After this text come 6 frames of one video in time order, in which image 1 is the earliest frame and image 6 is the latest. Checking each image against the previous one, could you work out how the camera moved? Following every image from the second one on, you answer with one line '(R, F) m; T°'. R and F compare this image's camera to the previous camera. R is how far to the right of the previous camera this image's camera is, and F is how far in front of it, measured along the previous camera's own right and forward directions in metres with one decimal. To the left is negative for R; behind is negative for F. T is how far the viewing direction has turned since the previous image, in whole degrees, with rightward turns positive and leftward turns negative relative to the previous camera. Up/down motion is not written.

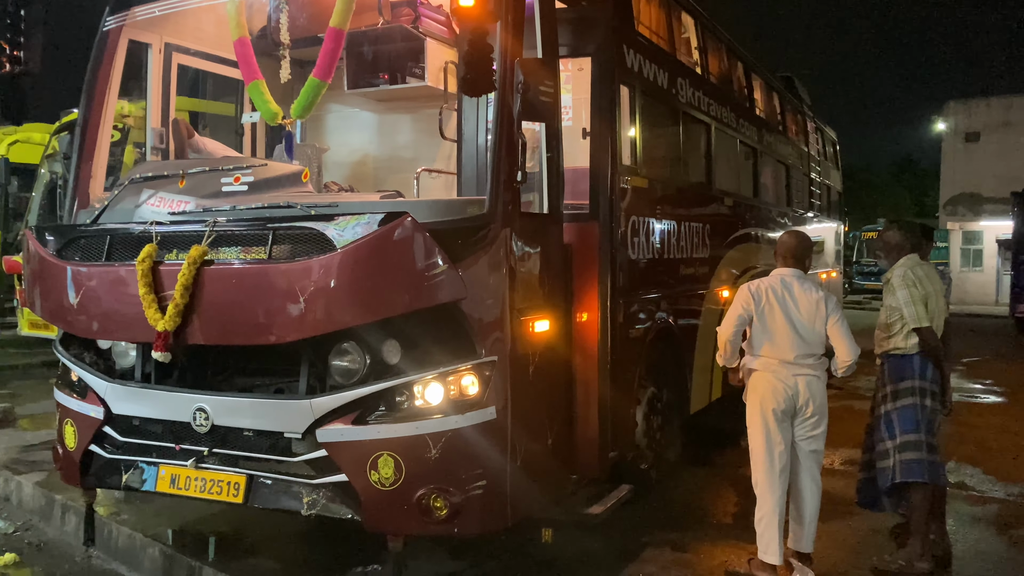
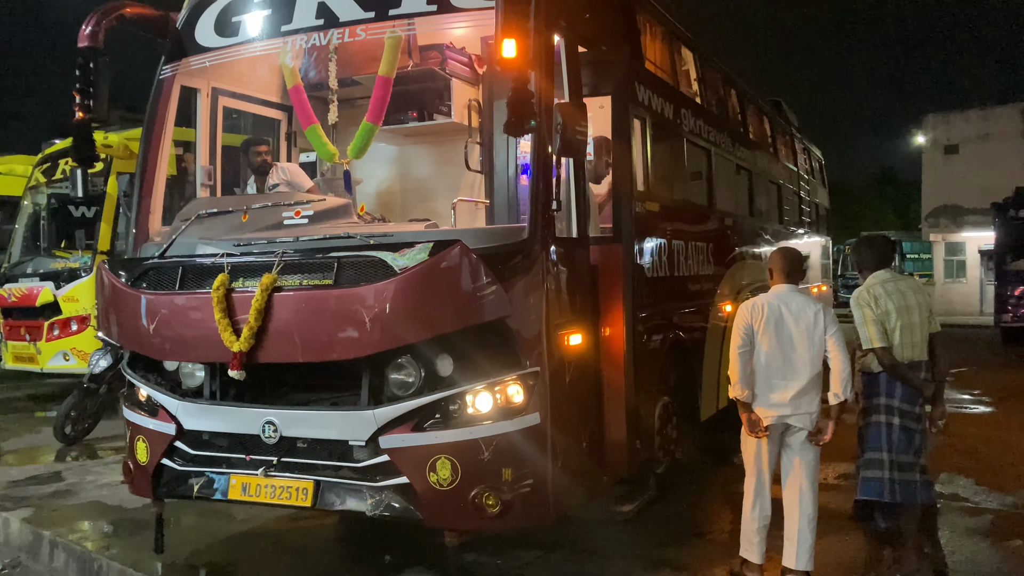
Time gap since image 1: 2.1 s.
(-0.2, -0.4) m; +1°
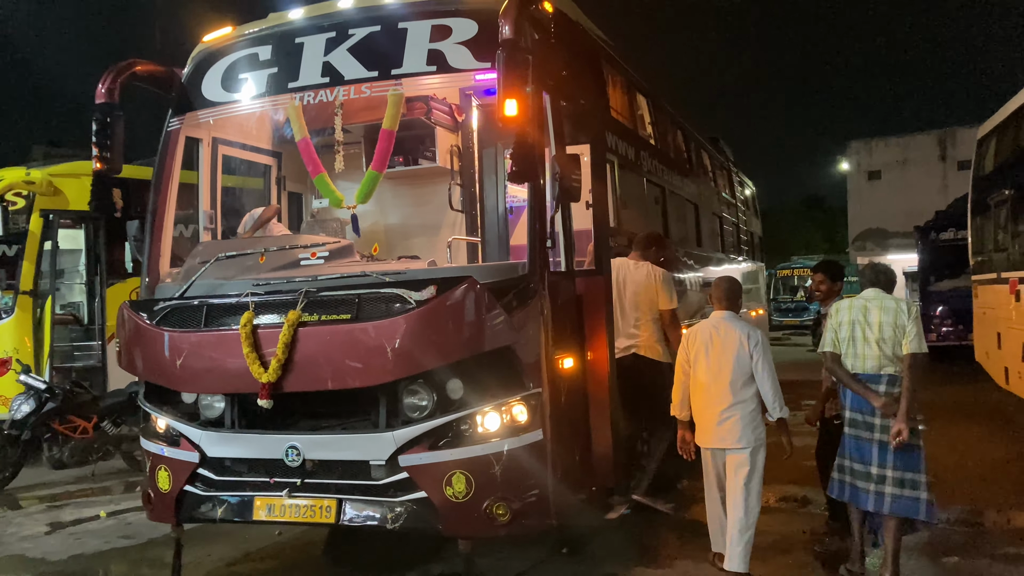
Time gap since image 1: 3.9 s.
(-0.3, -0.4) m; +4°
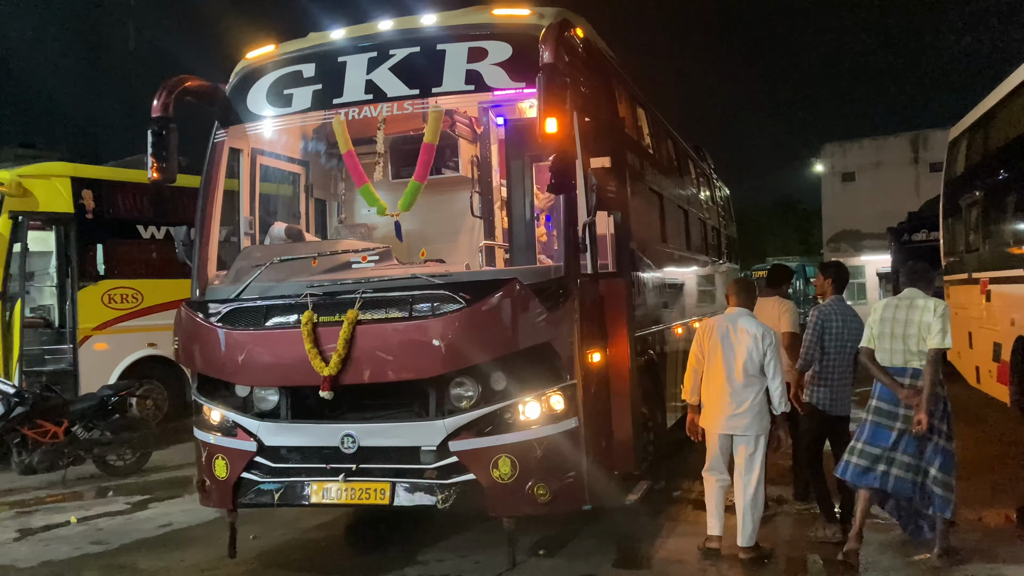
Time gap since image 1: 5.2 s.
(-0.3, -0.4) m; +2°
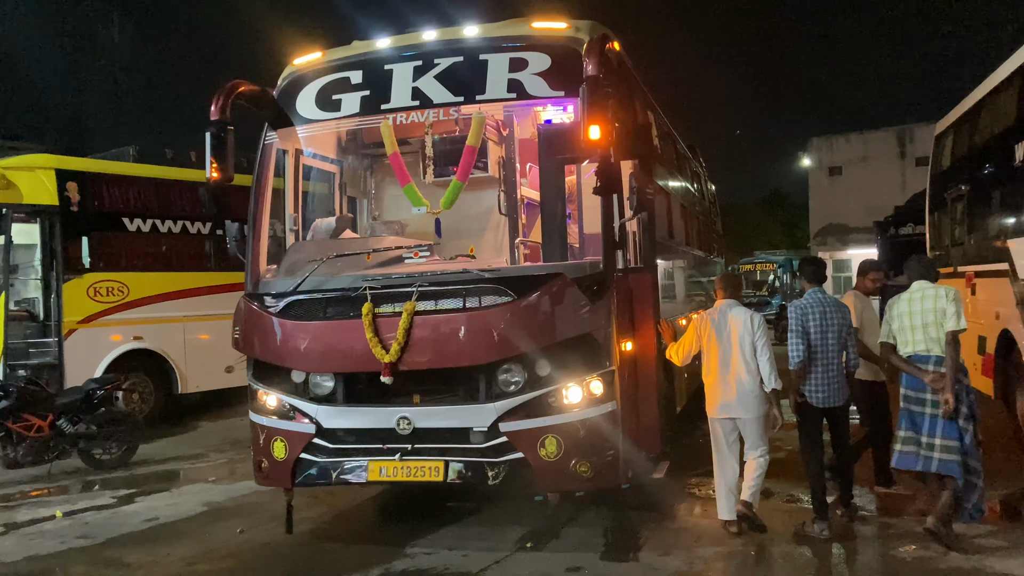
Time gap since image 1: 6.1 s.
(-0.3, -0.4) m; +1°
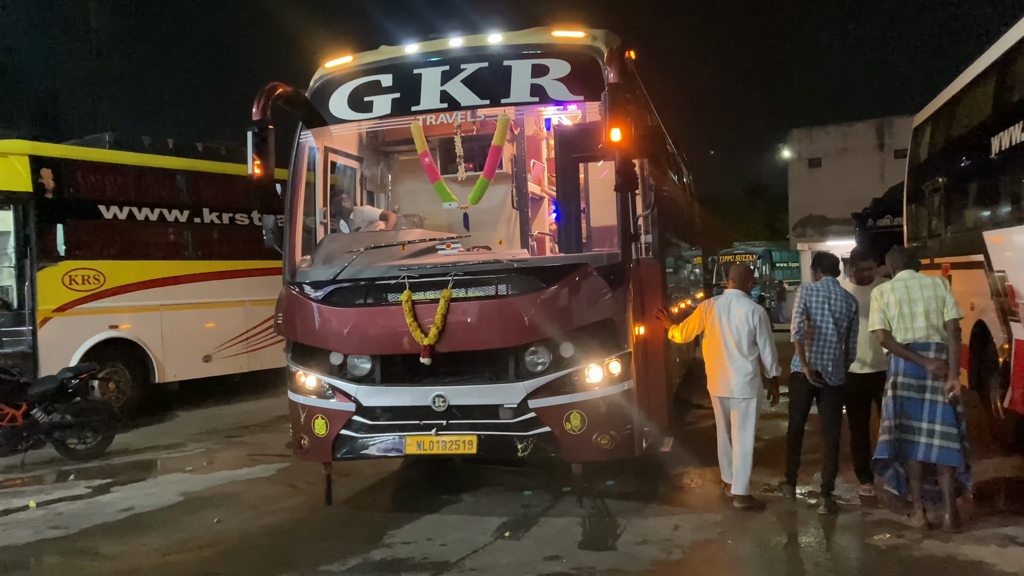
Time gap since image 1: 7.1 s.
(-0.3, -0.4) m; +1°
